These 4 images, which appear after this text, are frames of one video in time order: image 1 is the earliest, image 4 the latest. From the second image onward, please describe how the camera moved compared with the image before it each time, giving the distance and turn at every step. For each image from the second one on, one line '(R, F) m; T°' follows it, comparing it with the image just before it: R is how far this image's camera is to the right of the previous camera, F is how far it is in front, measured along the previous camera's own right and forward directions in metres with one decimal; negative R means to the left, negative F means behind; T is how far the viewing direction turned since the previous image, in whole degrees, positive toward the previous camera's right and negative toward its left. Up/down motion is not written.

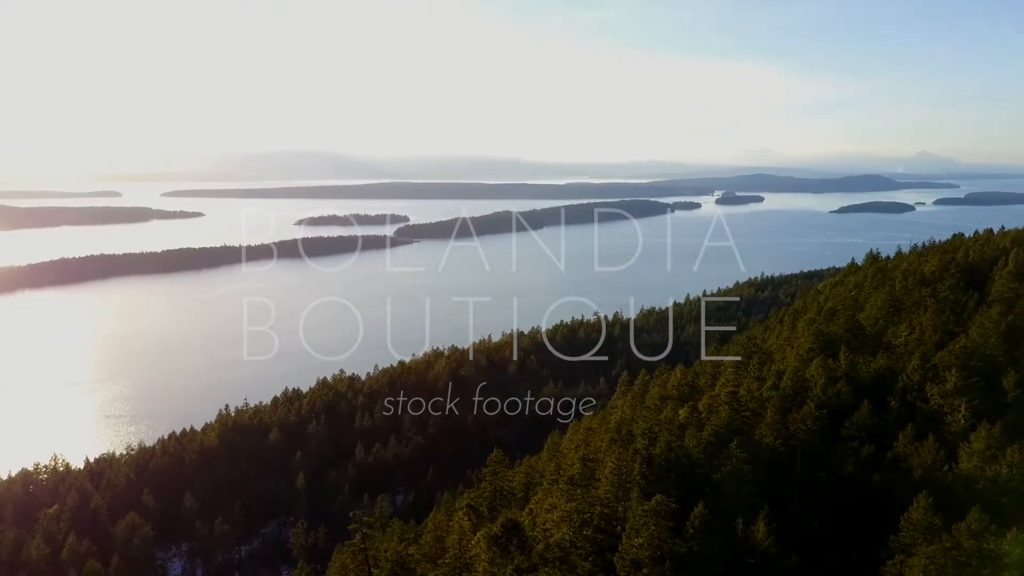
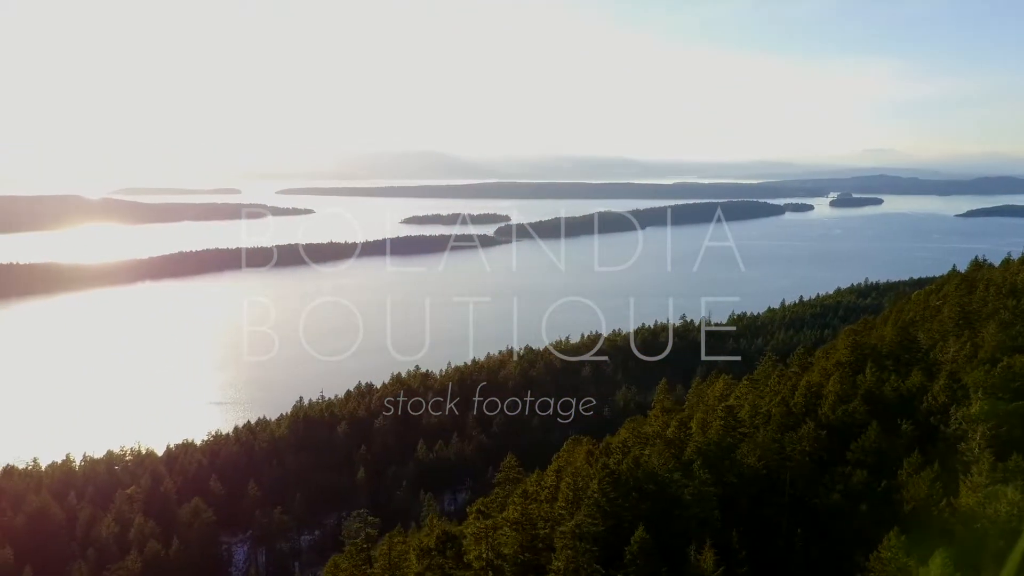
(+1.1, +0.3) m; -7°
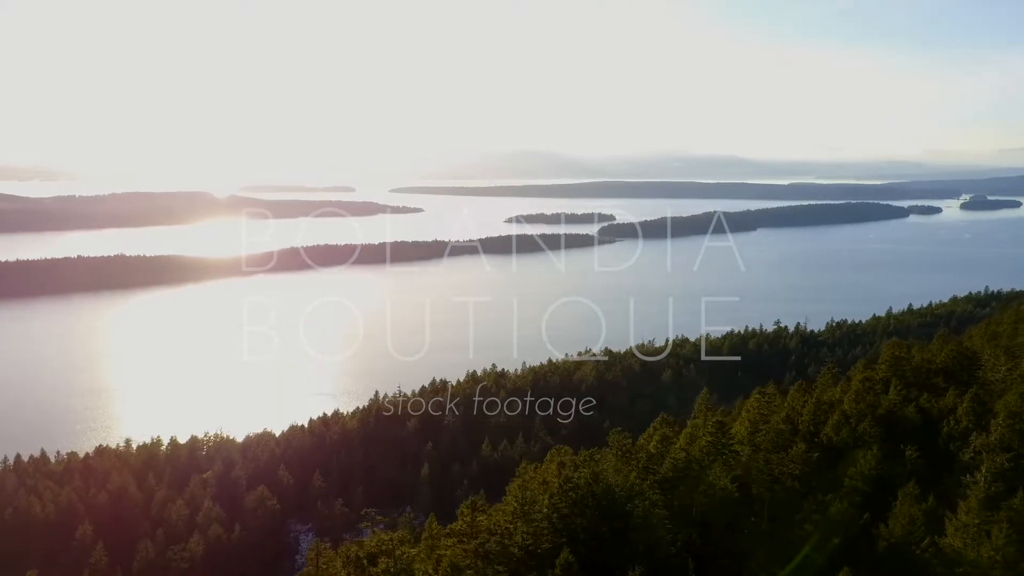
(+1.1, +0.3) m; -8°
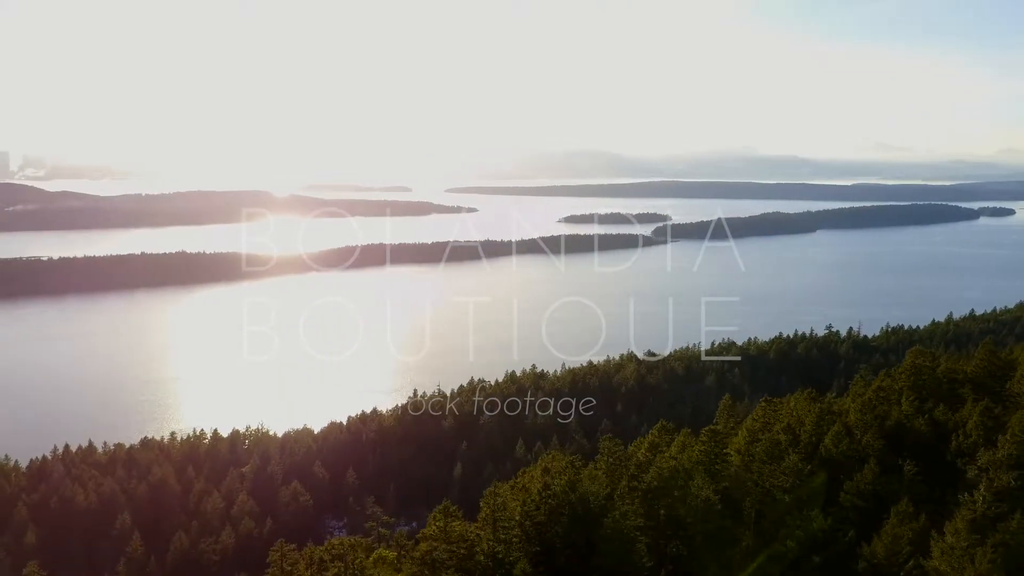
(+0.5, +0.1) m; -4°
